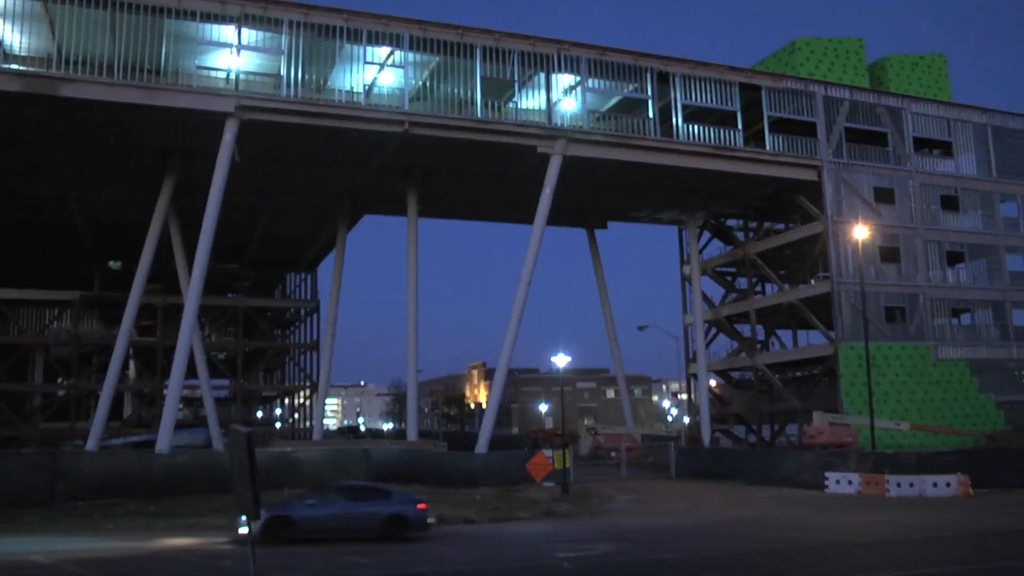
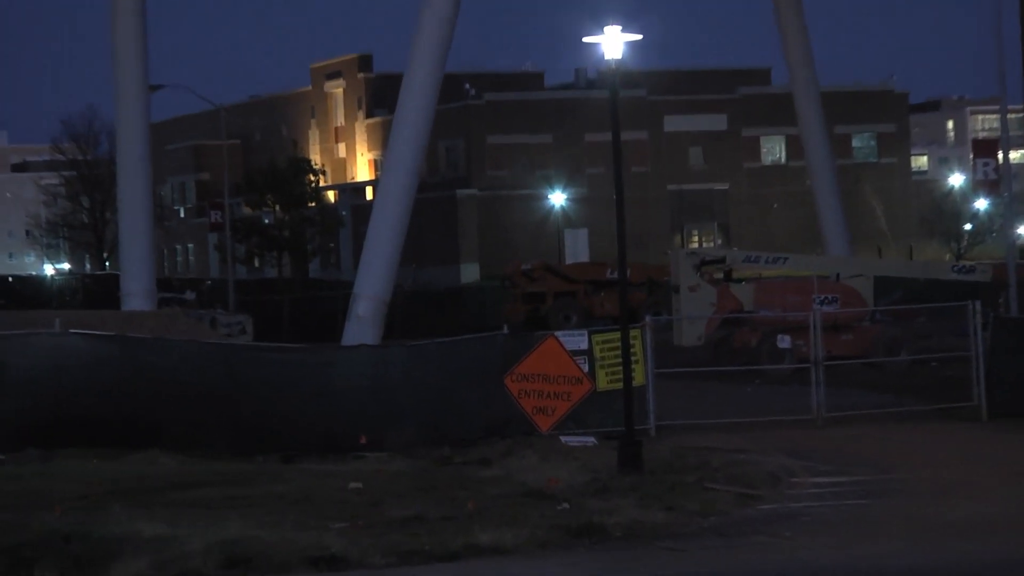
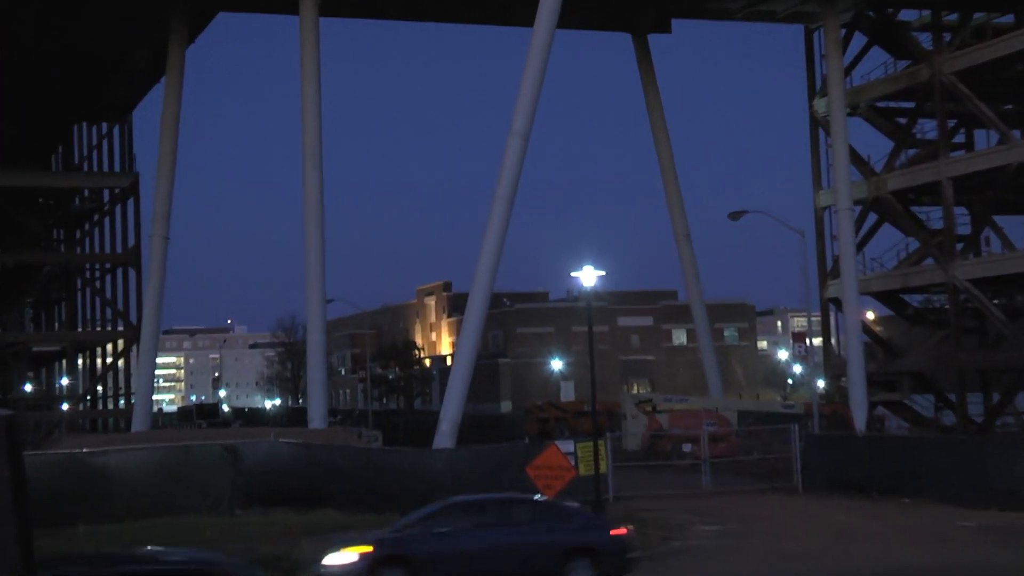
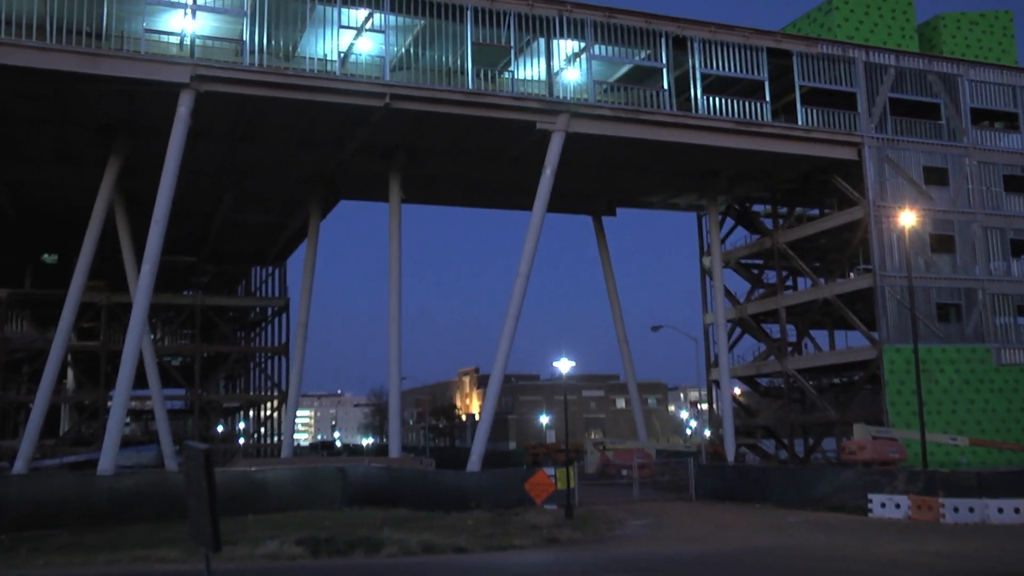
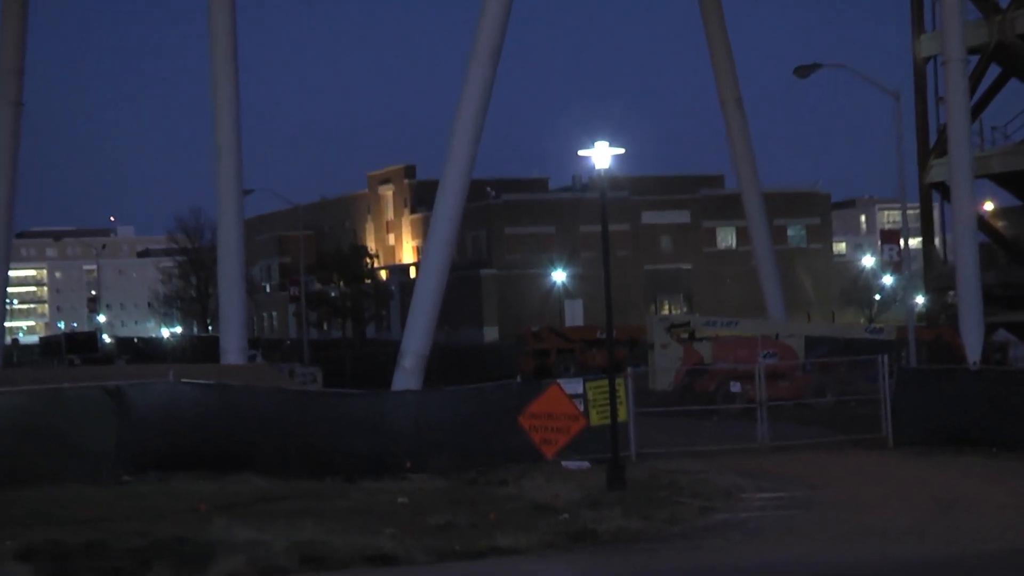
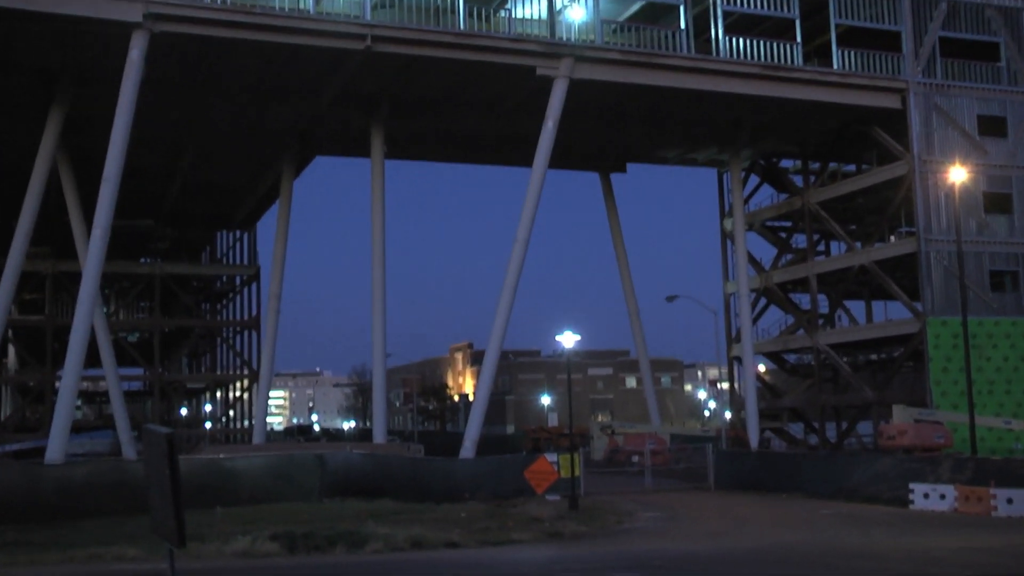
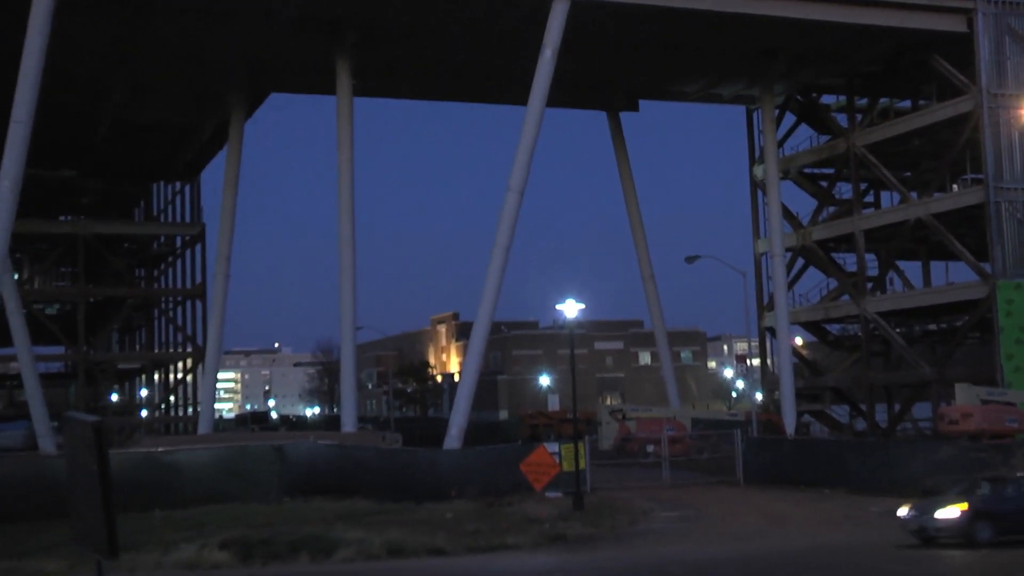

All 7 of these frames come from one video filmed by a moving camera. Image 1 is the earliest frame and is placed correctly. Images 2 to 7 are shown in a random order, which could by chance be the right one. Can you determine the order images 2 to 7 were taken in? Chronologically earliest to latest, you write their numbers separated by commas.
4, 6, 7, 3, 5, 2
